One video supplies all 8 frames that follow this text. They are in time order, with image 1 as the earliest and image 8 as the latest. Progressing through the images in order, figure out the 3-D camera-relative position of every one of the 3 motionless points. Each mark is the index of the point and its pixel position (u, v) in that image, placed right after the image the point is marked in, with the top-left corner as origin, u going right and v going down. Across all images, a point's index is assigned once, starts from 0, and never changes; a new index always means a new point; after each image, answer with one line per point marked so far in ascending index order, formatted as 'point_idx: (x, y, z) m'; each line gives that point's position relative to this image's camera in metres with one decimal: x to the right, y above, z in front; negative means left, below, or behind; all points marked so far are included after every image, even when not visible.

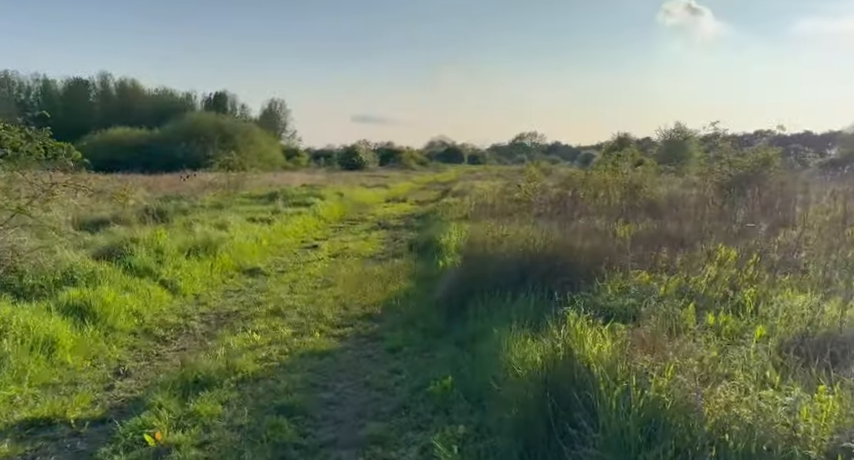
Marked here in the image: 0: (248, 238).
0: (-3.7, -0.2, +14.4) m
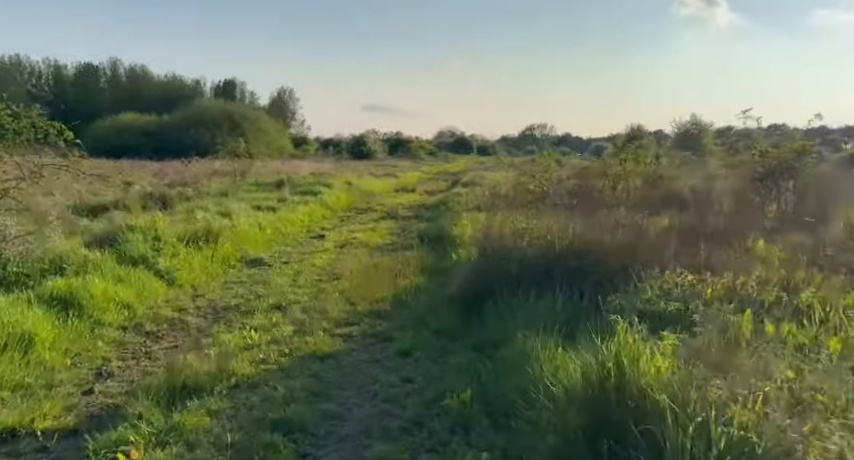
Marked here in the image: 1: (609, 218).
0: (-3.4, +0.1, +13.8) m
1: (+2.8, +0.1, +10.9) m
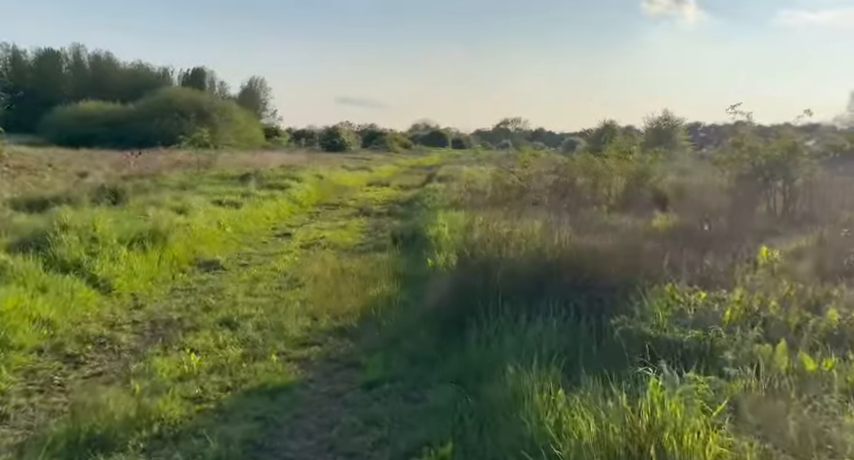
0: (-3.9, +0.1, +12.7) m
1: (+2.4, +0.1, +10.0) m
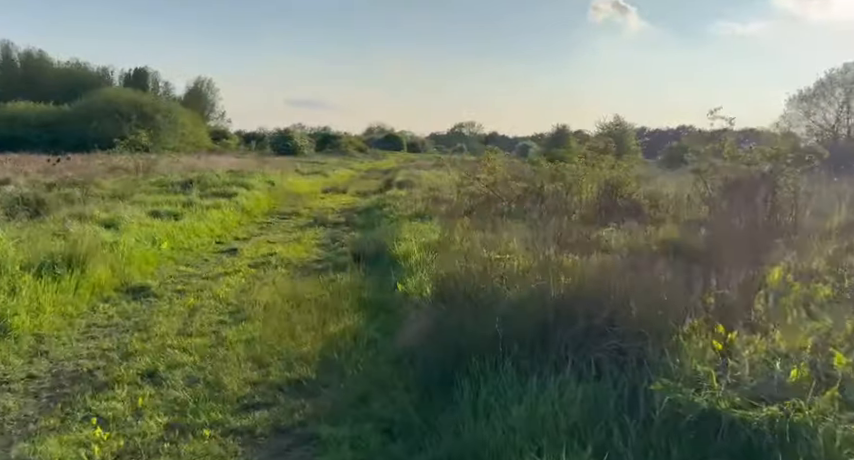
0: (-4.5, -0.2, +11.2) m
1: (+2.0, -0.1, +9.0) m
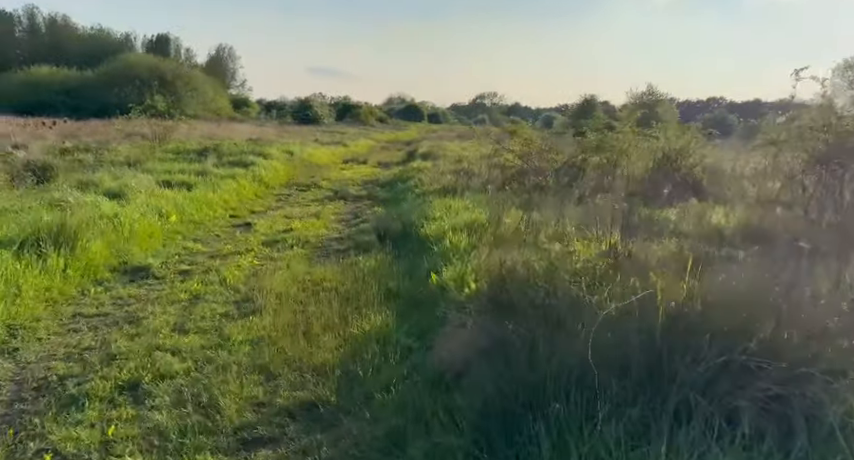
0: (-4.1, +0.2, +10.2) m
1: (+2.4, +0.1, +7.7) m
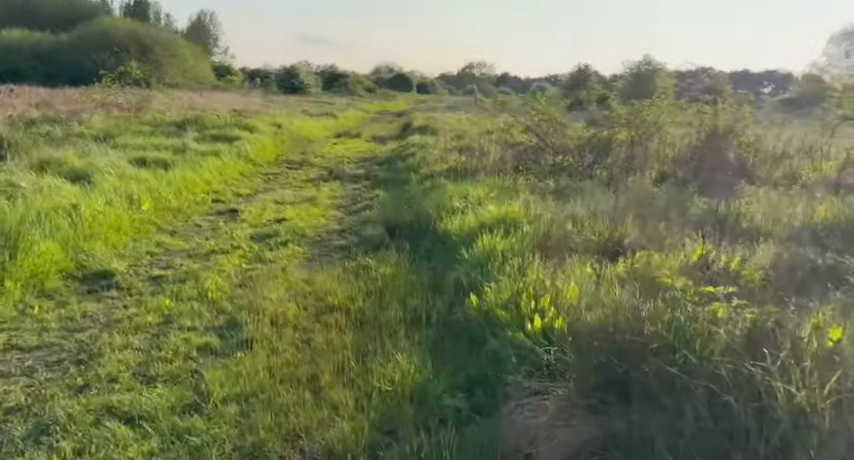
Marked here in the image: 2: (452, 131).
0: (-3.8, +0.3, +8.6) m
1: (+2.6, +0.1, +6.3) m
2: (+0.7, +2.8, +19.6) m
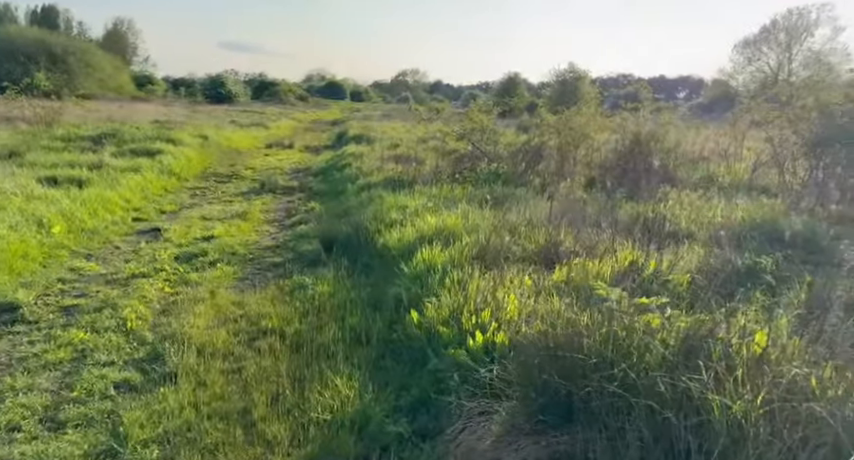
0: (-4.6, +0.1, +8.0) m
1: (+2.1, 0.0, +6.3) m
2: (-1.1, +2.5, +19.4) m
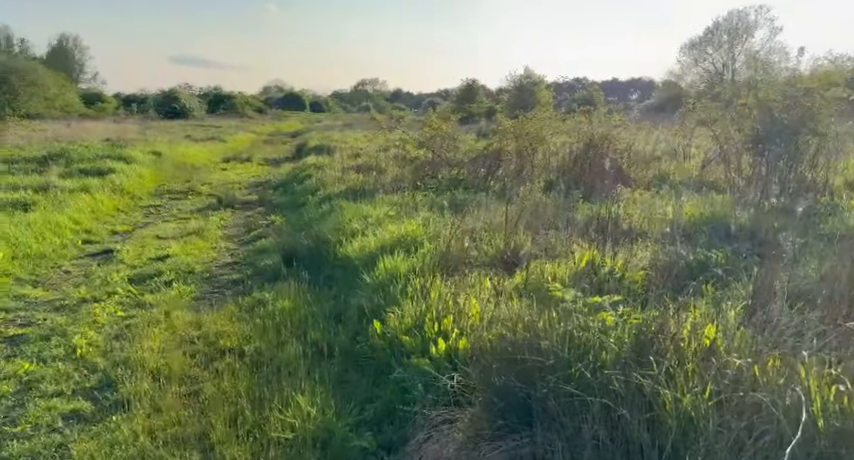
0: (-5.0, -0.2, +7.8) m
1: (+1.7, 0.0, +6.4) m
2: (-2.2, +2.2, +19.3) m
